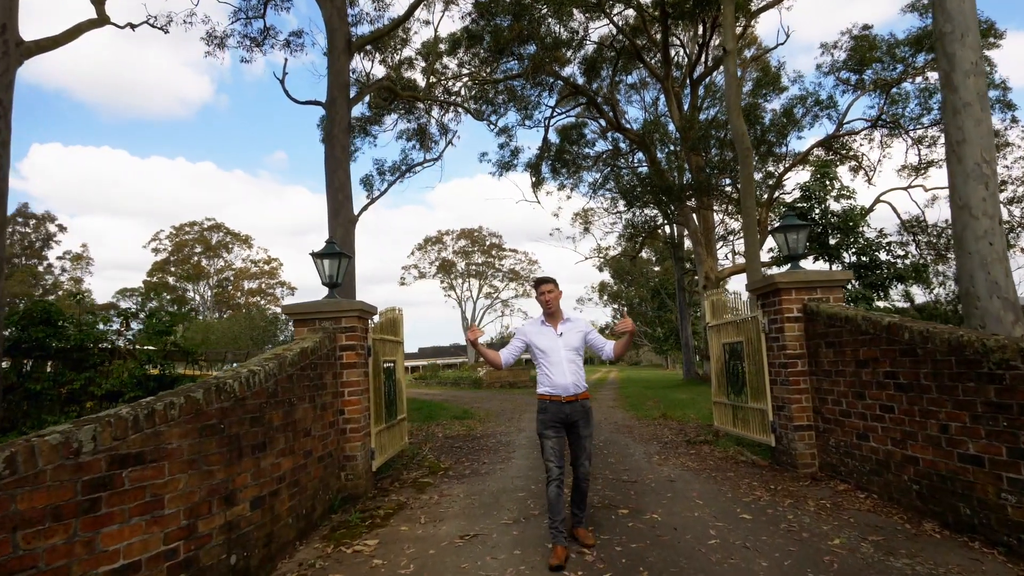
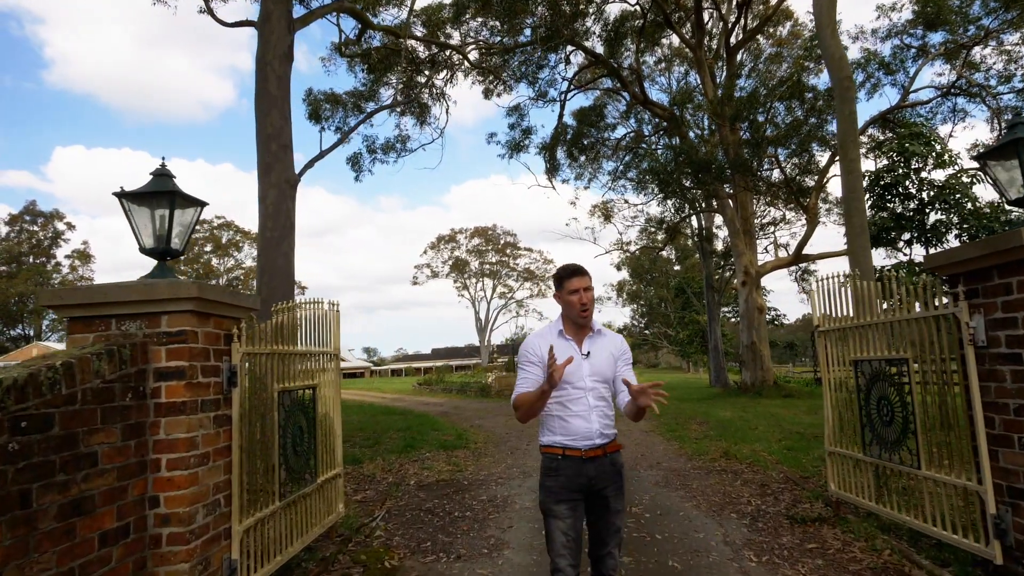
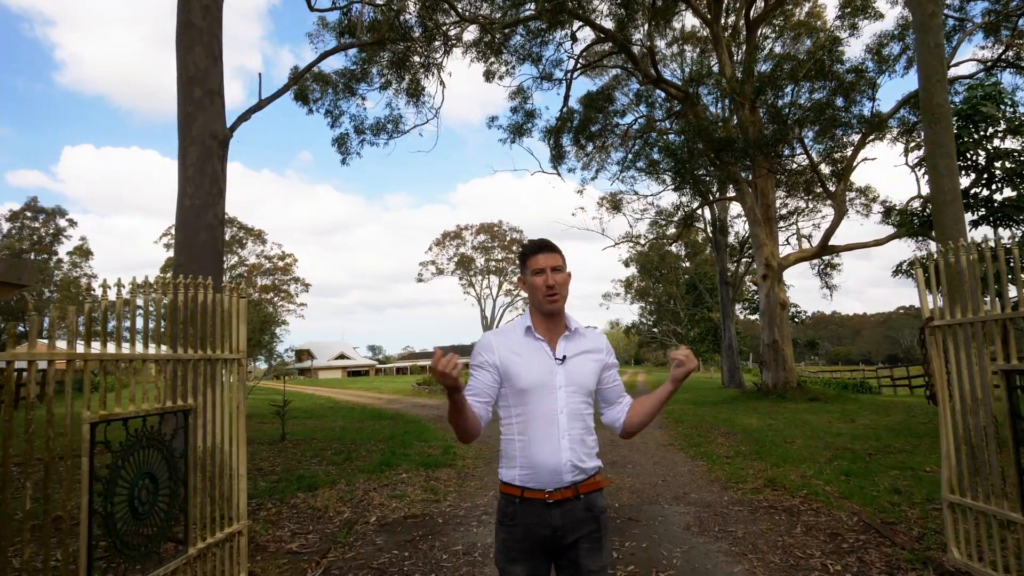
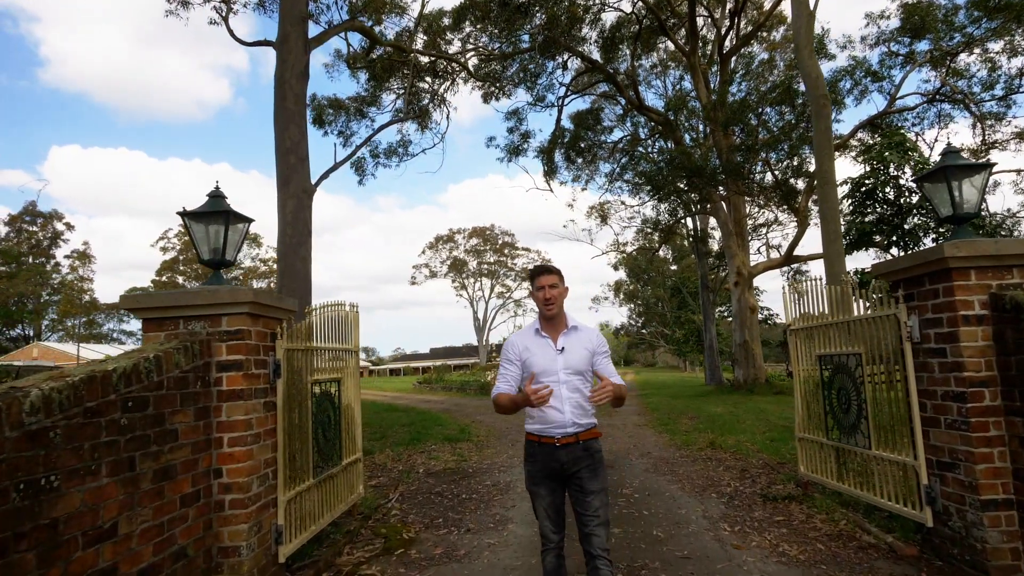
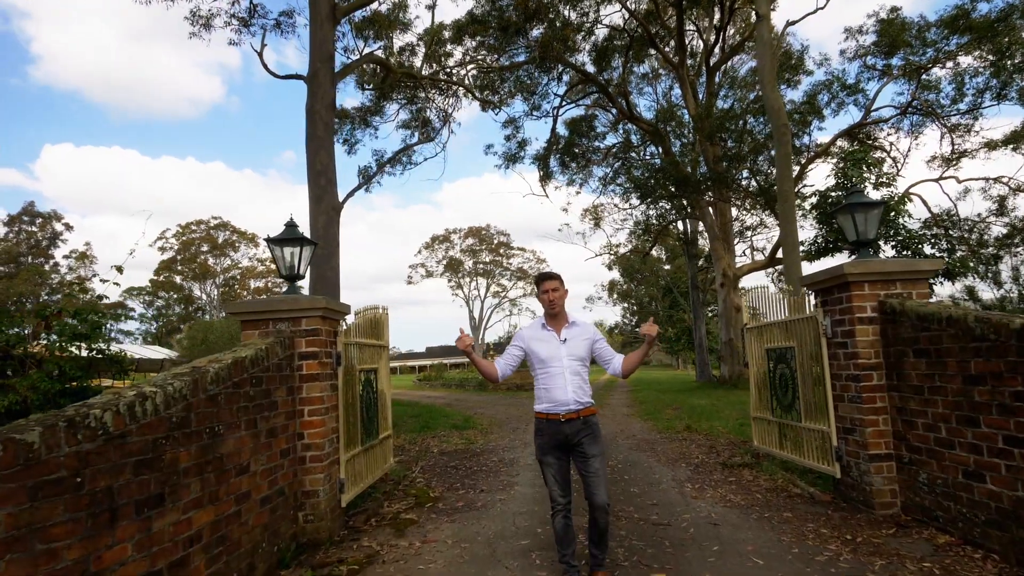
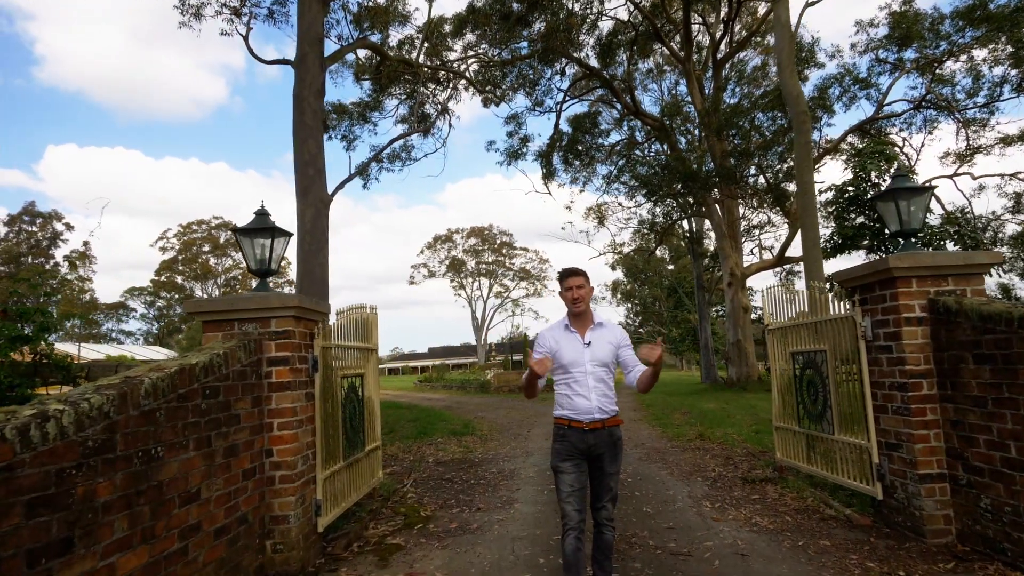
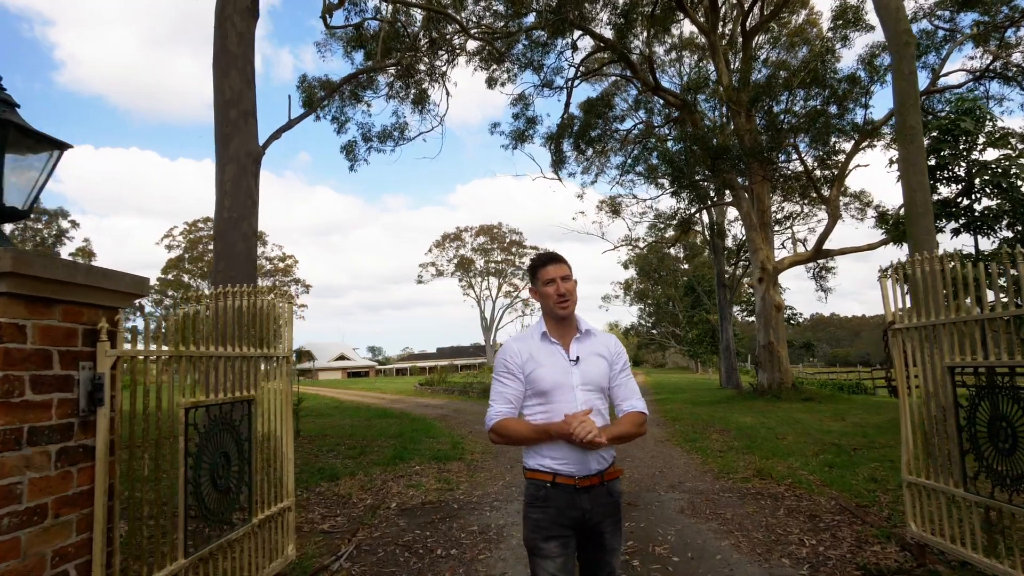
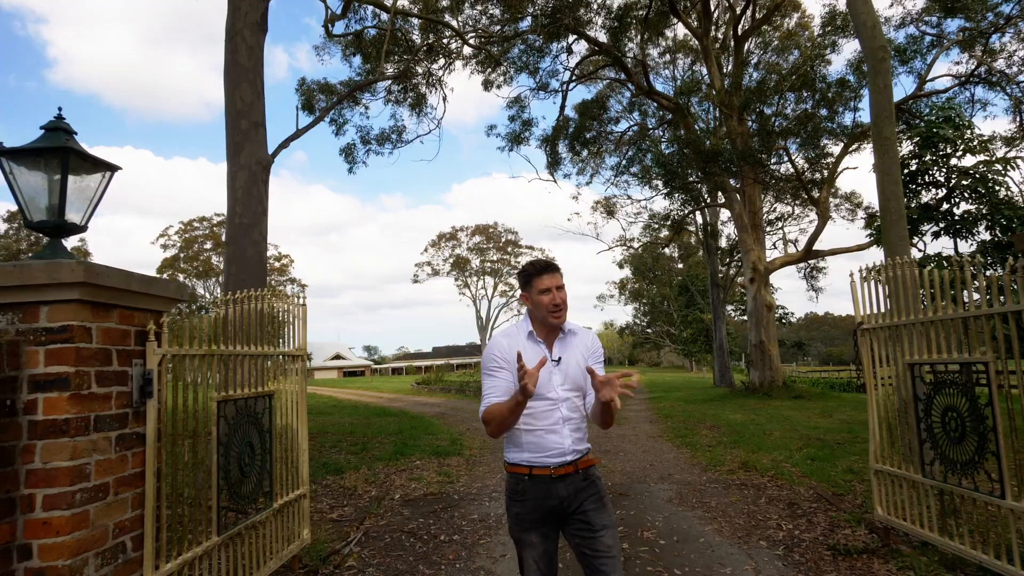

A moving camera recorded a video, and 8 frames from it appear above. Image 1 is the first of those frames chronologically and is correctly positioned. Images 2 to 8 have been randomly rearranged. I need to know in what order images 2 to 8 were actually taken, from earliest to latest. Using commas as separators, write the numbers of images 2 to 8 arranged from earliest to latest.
5, 6, 4, 2, 8, 7, 3
